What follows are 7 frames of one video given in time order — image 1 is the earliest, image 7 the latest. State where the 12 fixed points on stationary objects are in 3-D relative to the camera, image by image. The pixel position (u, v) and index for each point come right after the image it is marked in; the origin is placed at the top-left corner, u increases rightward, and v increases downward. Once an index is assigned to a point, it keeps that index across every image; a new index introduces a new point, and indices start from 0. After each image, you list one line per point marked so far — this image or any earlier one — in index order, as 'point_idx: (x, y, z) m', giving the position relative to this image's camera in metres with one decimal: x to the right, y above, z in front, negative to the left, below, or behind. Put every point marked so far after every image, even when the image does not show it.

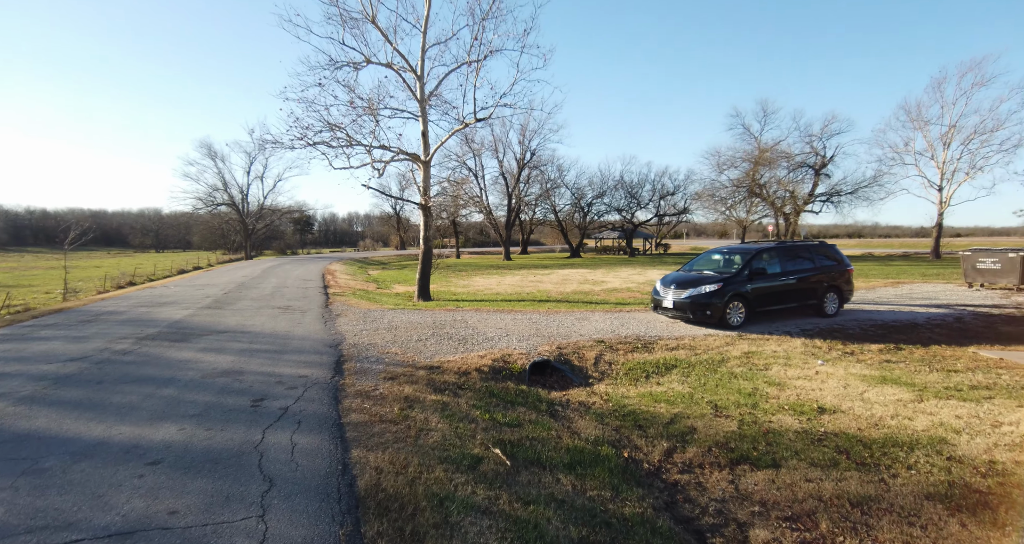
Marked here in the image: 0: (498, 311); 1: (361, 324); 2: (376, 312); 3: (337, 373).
0: (-0.4, -1.0, +12.7) m
1: (-3.1, -1.1, +10.0) m
2: (-3.2, -1.0, +11.8) m
3: (-2.2, -1.2, +6.1) m
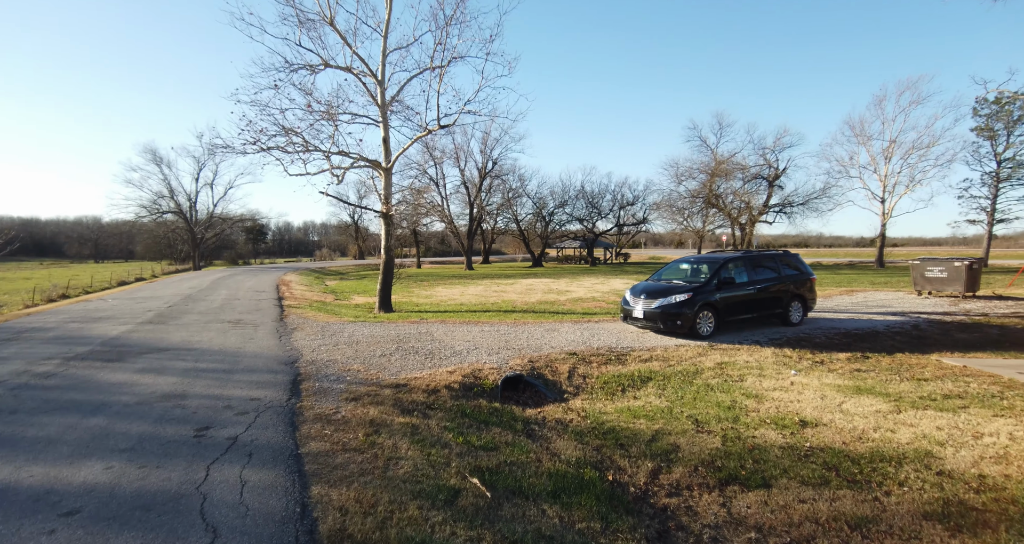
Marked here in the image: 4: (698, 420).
0: (-1.2, -1.3, +12.3) m
1: (-3.7, -1.3, +9.4) m
2: (-4.0, -1.2, +11.2) m
3: (-2.5, -1.4, +5.6) m
4: (+2.1, -1.7, +5.6) m
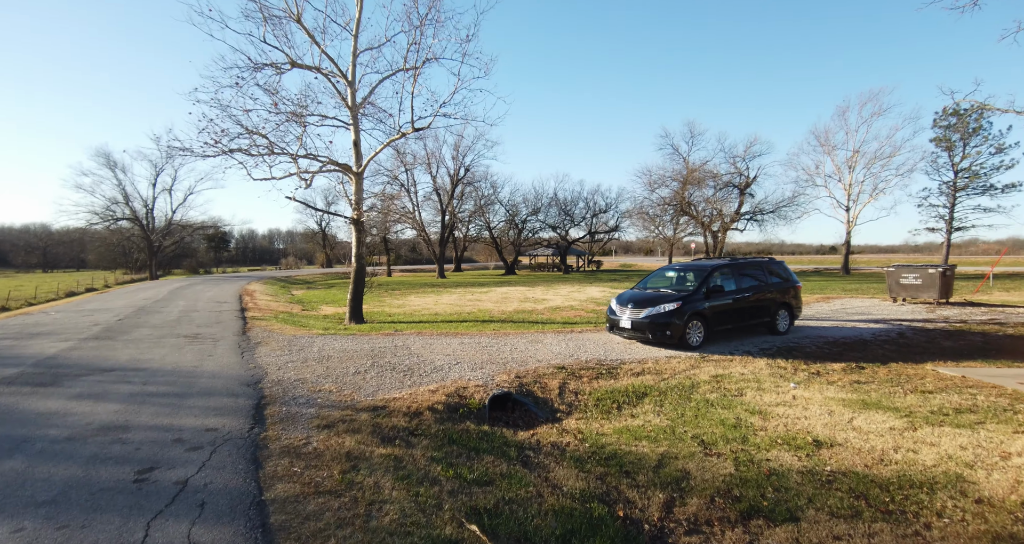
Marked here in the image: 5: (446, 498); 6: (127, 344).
0: (-1.6, -1.5, +11.7) m
1: (-4.0, -1.5, +8.7) m
2: (-4.4, -1.4, +10.5) m
3: (-2.6, -1.5, +4.9) m
4: (+2.0, -1.8, +5.2) m
5: (-0.5, -1.7, +3.6) m
6: (-7.3, -1.4, +9.4) m
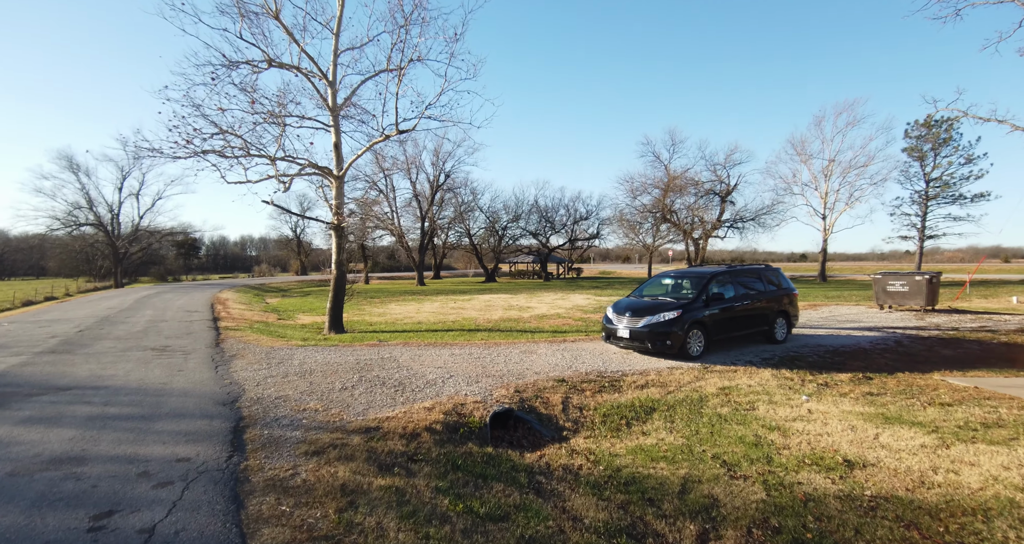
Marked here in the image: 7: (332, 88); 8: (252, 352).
0: (-1.9, -1.6, +11.1) m
1: (-4.1, -1.6, +8.1) m
2: (-4.5, -1.6, +9.8) m
3: (-2.5, -1.6, +4.3) m
4: (+2.1, -1.9, +4.8) m
5: (-0.3, -1.7, +3.2) m
6: (-7.4, -1.5, +8.6) m
7: (-5.6, +5.8, +15.4) m
8: (-5.2, -1.6, +9.8) m
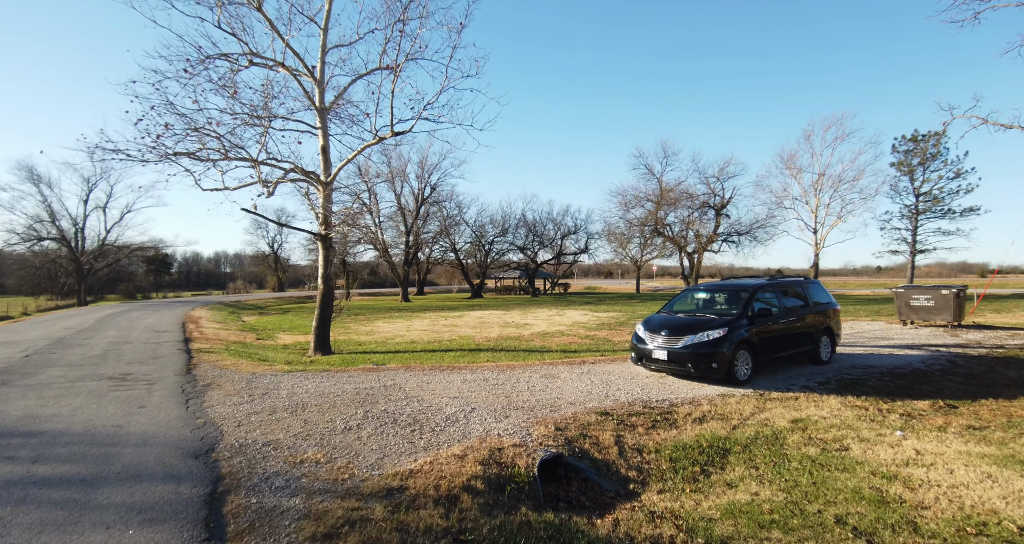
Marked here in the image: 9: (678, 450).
0: (-1.6, -1.9, +9.9) m
1: (-3.6, -1.8, +6.7) m
2: (-4.2, -1.8, +8.5) m
3: (-1.9, -1.6, +3.1) m
4: (+2.6, -1.9, +3.8) m
5: (+0.3, -1.8, +2.0) m
6: (-7.0, -1.7, +7.1) m
7: (-5.5, +5.3, +14.2) m
8: (-4.8, -1.8, +8.4) m
9: (+1.8, -1.9, +5.3) m
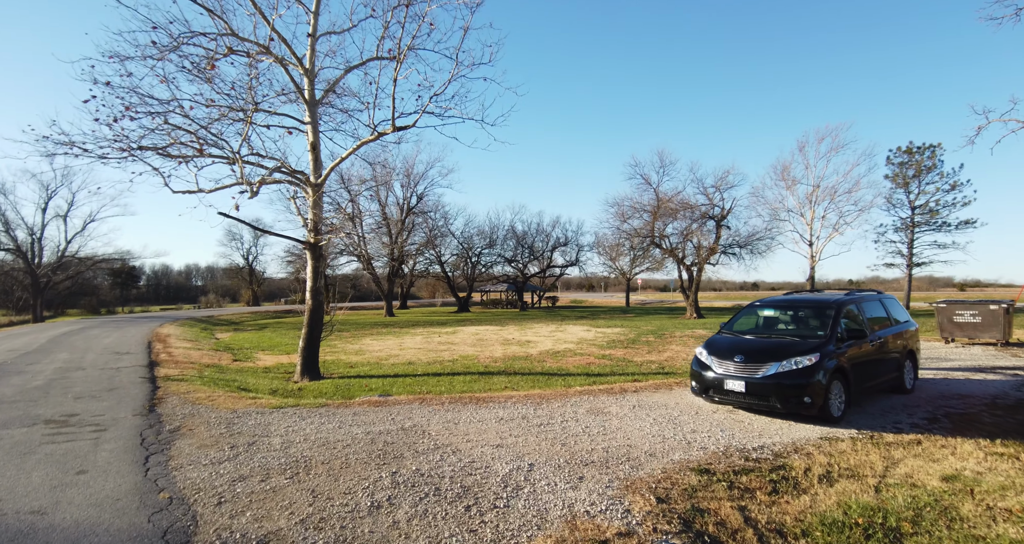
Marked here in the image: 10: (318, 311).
0: (-1.0, -2.2, +8.4) m
1: (-3.0, -1.9, +5.1) m
2: (-3.6, -2.0, +6.8) m
3: (-1.1, -1.7, +1.5) m
4: (+3.5, -2.0, +2.4) m
5: (+1.1, -1.8, +0.5) m
6: (-6.4, -1.9, +5.4) m
7: (-5.2, +5.0, +12.7) m
8: (-4.2, -2.0, +6.8) m
9: (+2.5, -2.0, +3.9) m
10: (-5.2, -1.1, +13.1) m
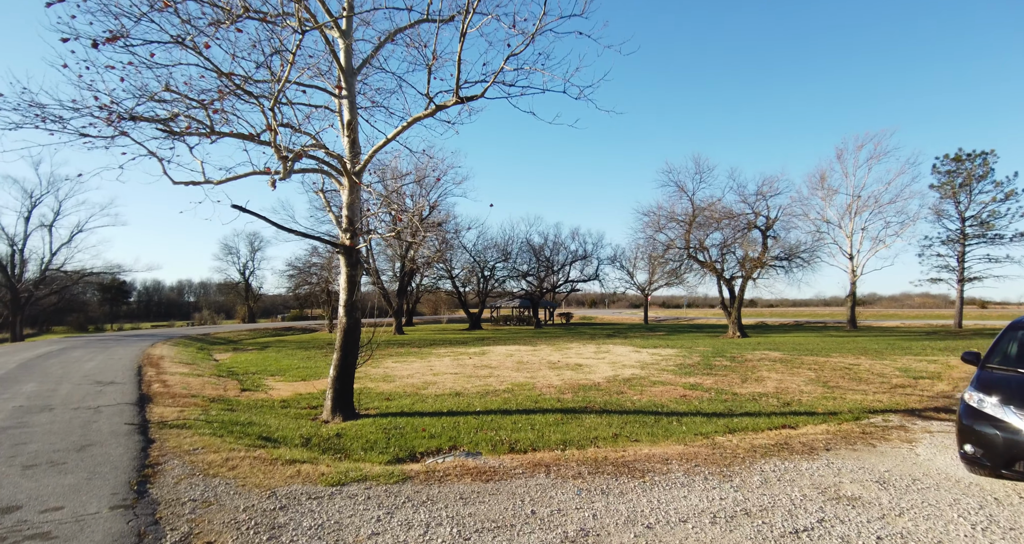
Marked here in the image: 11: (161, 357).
0: (+0.8, -2.3, +5.8) m
1: (-1.1, -1.9, +2.5) m
2: (-1.8, -2.1, +4.2) m
3: (+0.8, -1.6, -1.0) m
4: (+5.3, -1.9, -0.1) m
5: (+3.1, -1.6, -2.0) m
6: (-4.5, -1.9, +2.7) m
7: (-3.4, +4.7, +10.3) m
8: (-2.4, -2.1, +4.1) m
9: (+4.4, -2.0, +1.4) m
10: (-3.4, -1.3, +10.5) m
11: (-13.8, -3.3, +19.5) m
